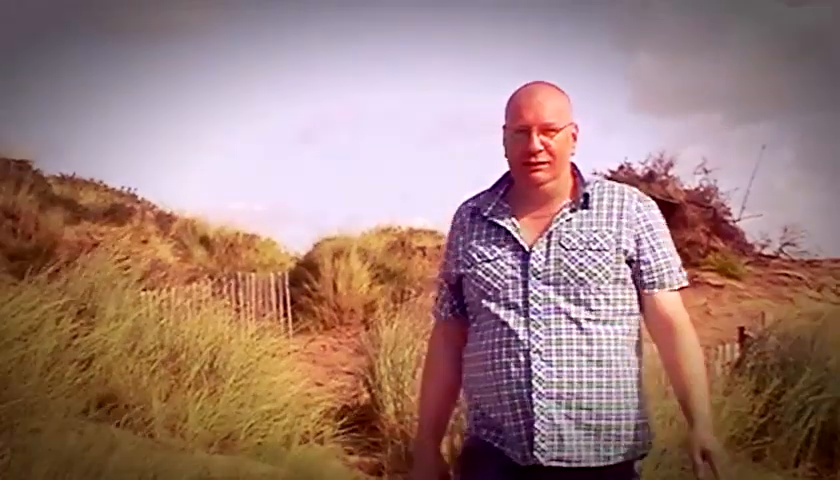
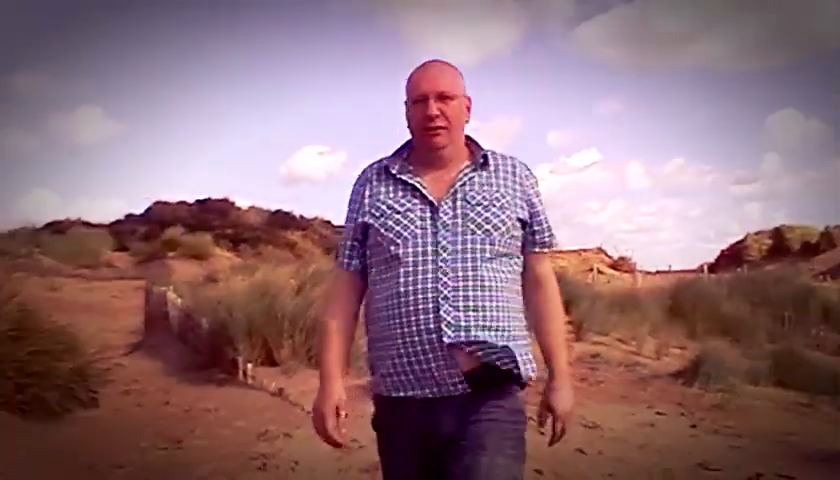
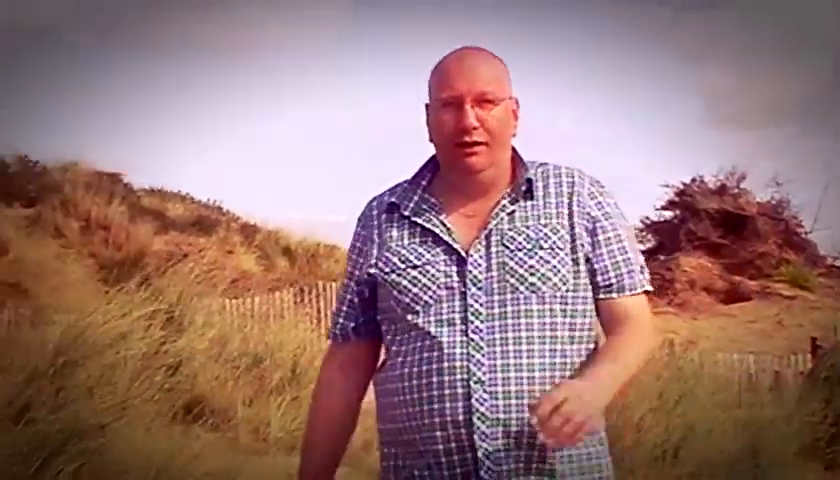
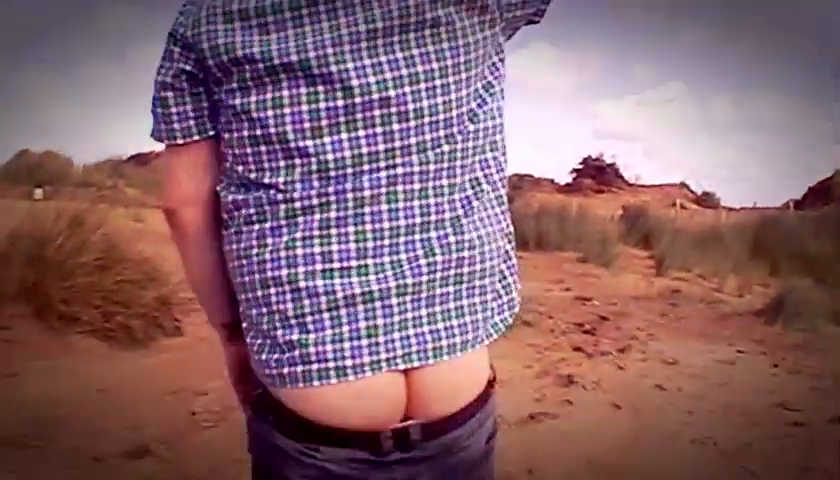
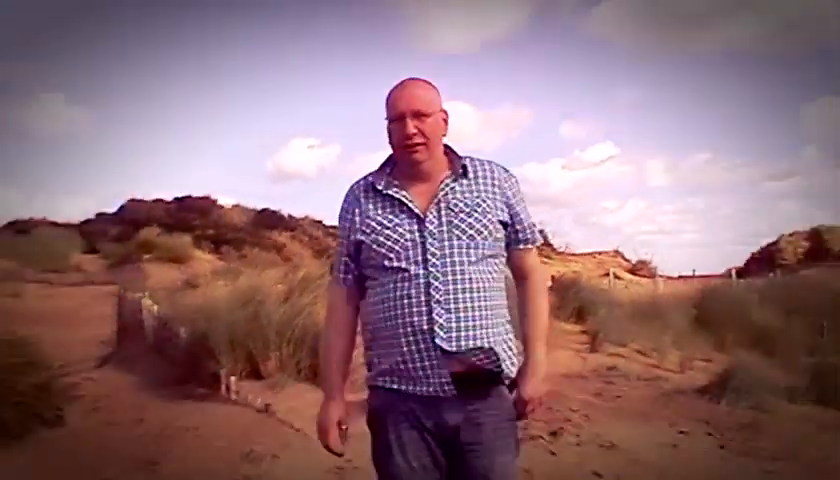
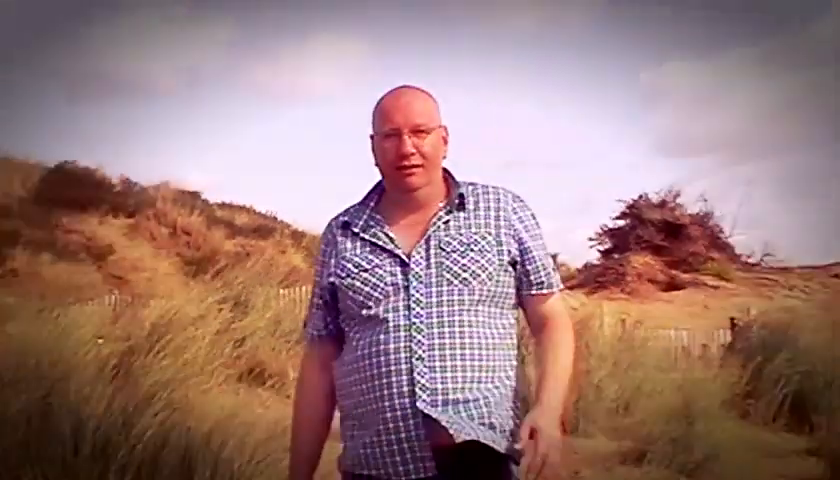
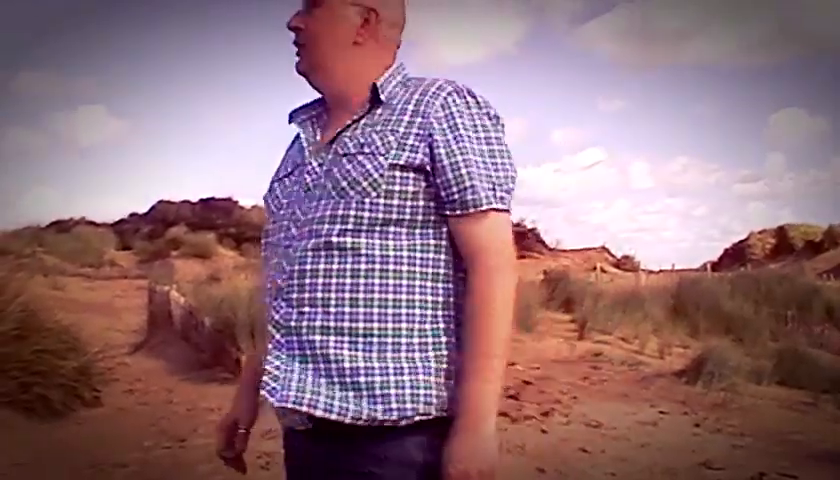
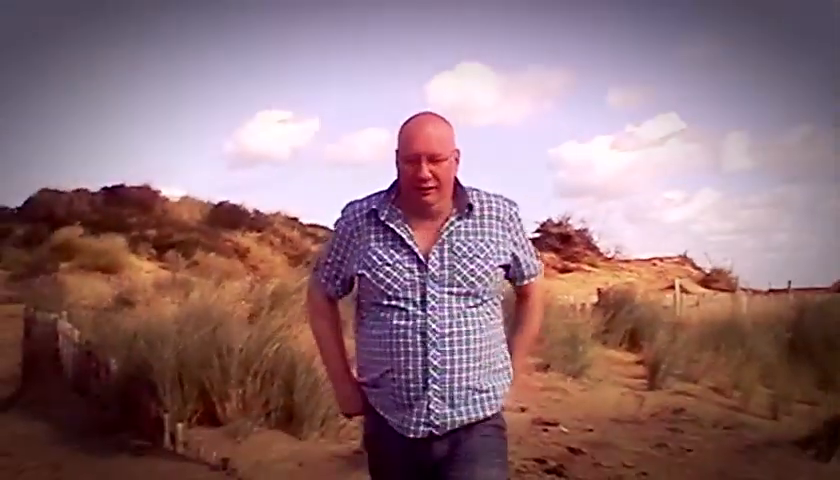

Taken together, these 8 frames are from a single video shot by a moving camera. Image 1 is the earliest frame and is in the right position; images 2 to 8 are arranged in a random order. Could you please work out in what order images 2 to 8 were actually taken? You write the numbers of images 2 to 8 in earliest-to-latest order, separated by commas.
3, 6, 8, 5, 2, 7, 4
